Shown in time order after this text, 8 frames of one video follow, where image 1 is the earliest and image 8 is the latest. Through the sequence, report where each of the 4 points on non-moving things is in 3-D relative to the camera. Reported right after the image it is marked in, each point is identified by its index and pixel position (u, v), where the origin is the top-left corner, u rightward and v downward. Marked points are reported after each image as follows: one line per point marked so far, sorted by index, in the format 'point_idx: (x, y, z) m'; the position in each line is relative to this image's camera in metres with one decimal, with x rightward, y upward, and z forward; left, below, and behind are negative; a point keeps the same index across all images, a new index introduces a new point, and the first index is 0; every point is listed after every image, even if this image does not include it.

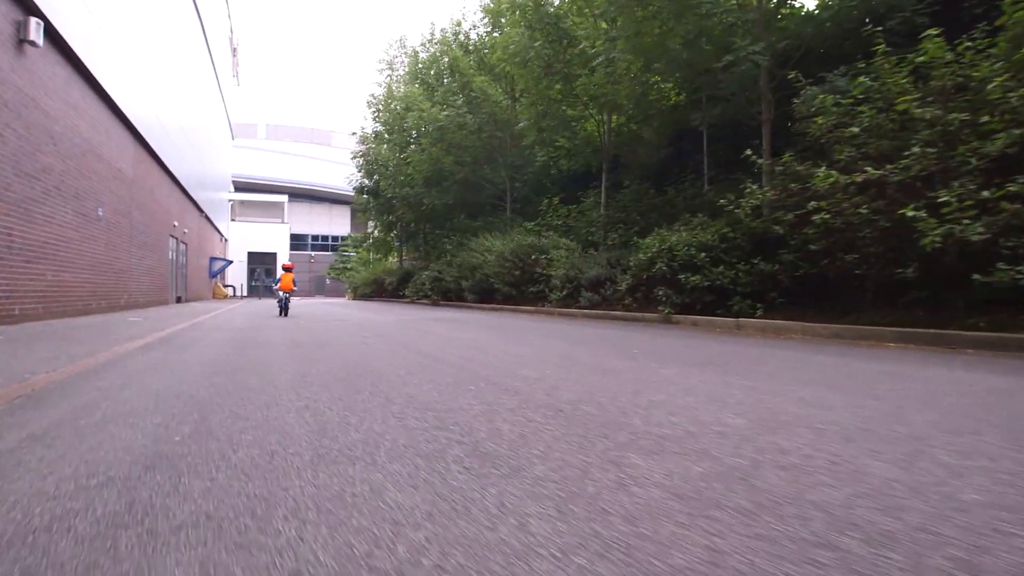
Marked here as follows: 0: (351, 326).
0: (-3.7, -0.9, +17.0) m
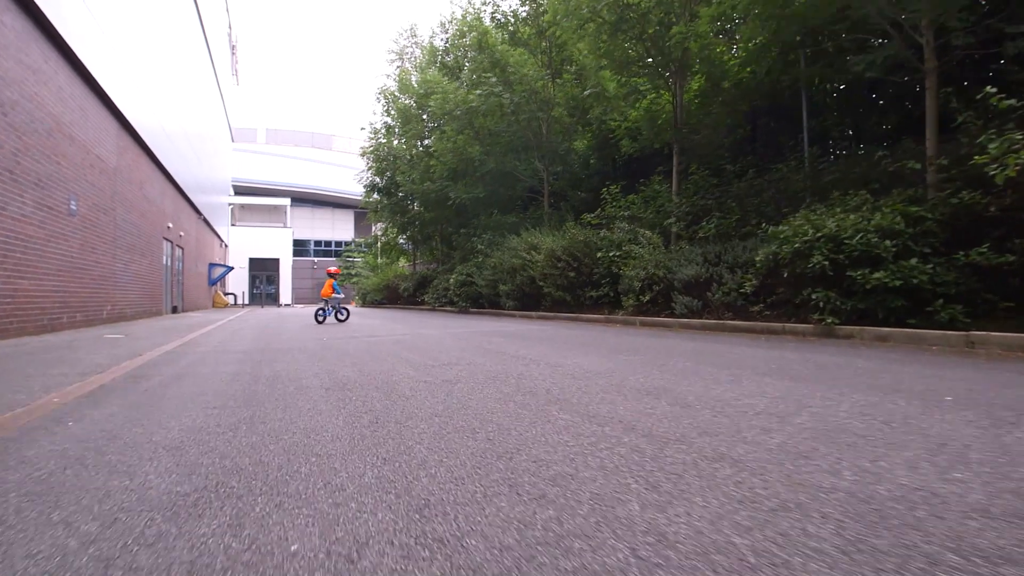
0: (-2.1, -1.0, +12.9) m
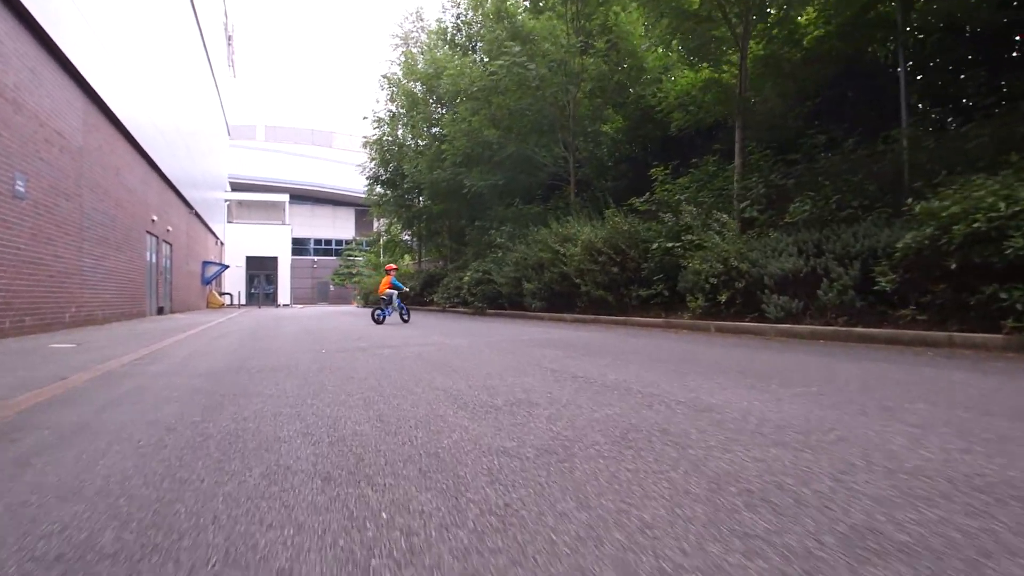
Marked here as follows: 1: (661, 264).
0: (-1.2, -0.9, +9.6) m
1: (+3.6, +0.6, +17.2) m
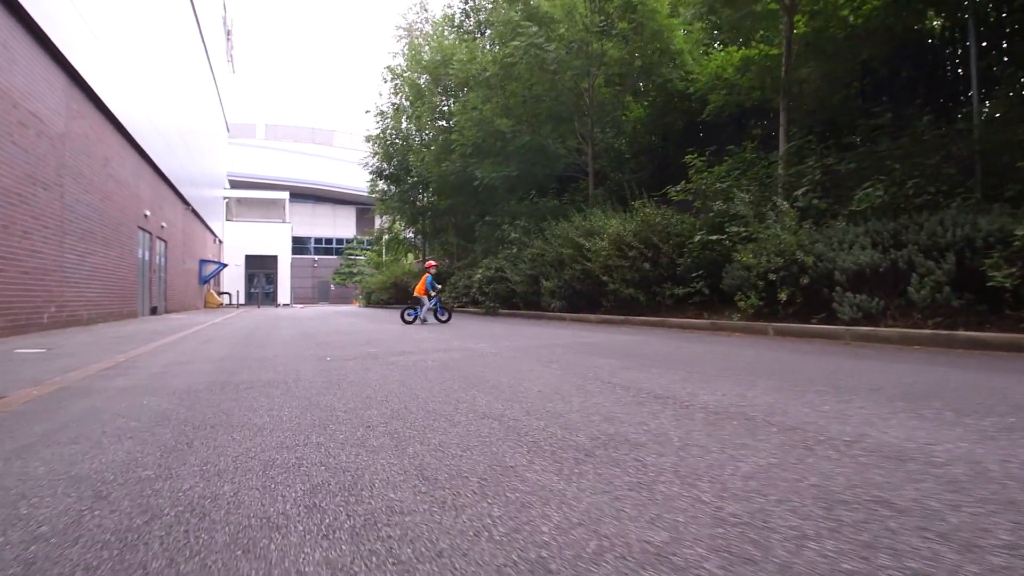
0: (-0.8, -0.9, +7.9) m
1: (+4.1, +0.6, +15.6) m
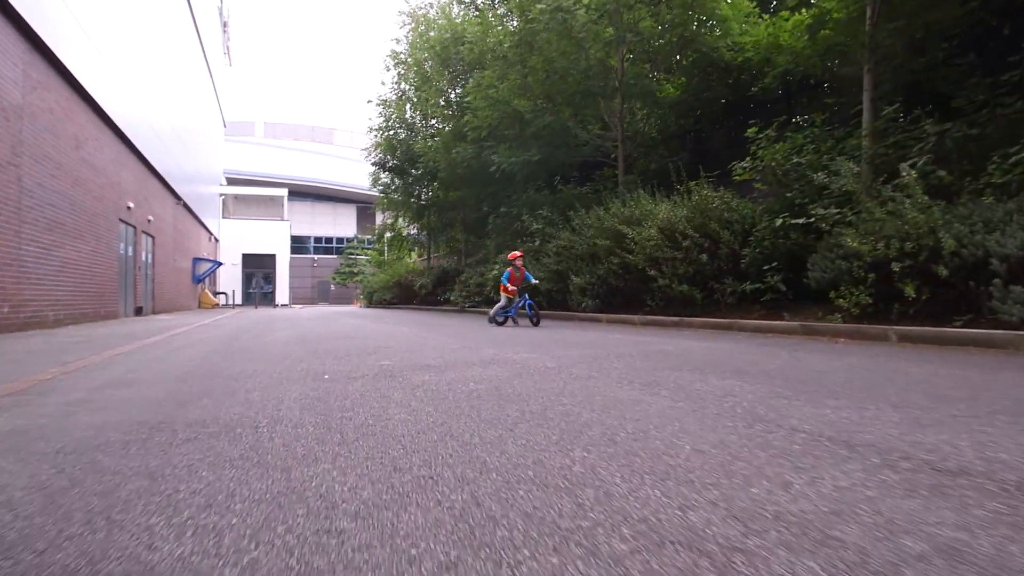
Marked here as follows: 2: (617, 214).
0: (-0.1, -0.8, +5.3) m
1: (+4.8, +0.7, +12.9) m
2: (+2.5, +1.8, +17.2) m
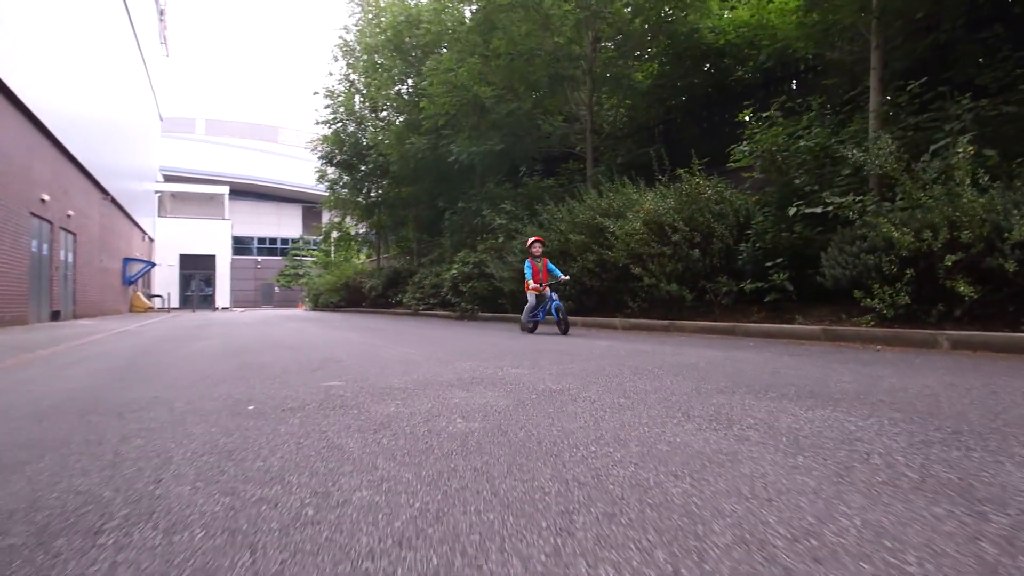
0: (0.0, -0.8, +3.5) m
1: (+4.3, +0.7, +11.5) m
2: (+1.8, +1.8, +15.5) m
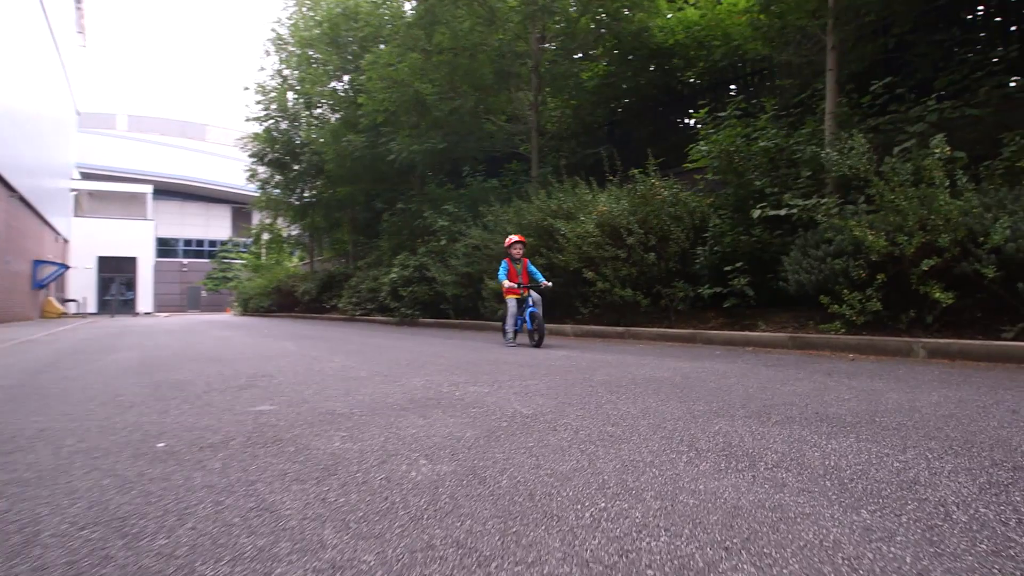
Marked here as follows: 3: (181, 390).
0: (-0.1, -0.8, +2.7) m
1: (+3.5, +0.6, +11.0) m
2: (+0.6, +1.7, +14.9) m
3: (-3.0, -0.9, +6.7) m
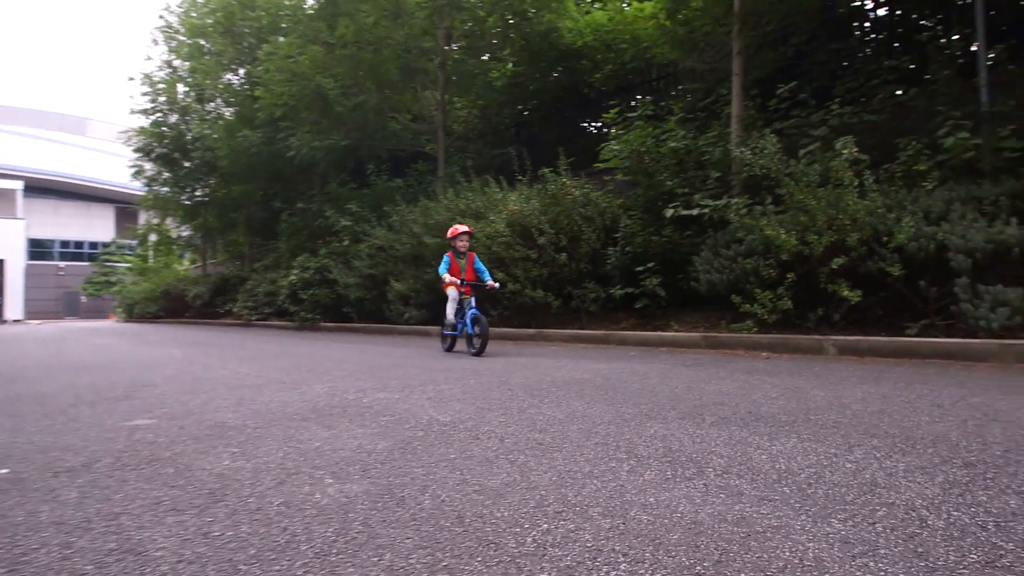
0: (-0.3, -0.8, +2.3) m
1: (+2.2, +0.6, +11.0) m
2: (-1.2, +1.6, +14.4) m
3: (-3.8, -0.9, +5.8) m
